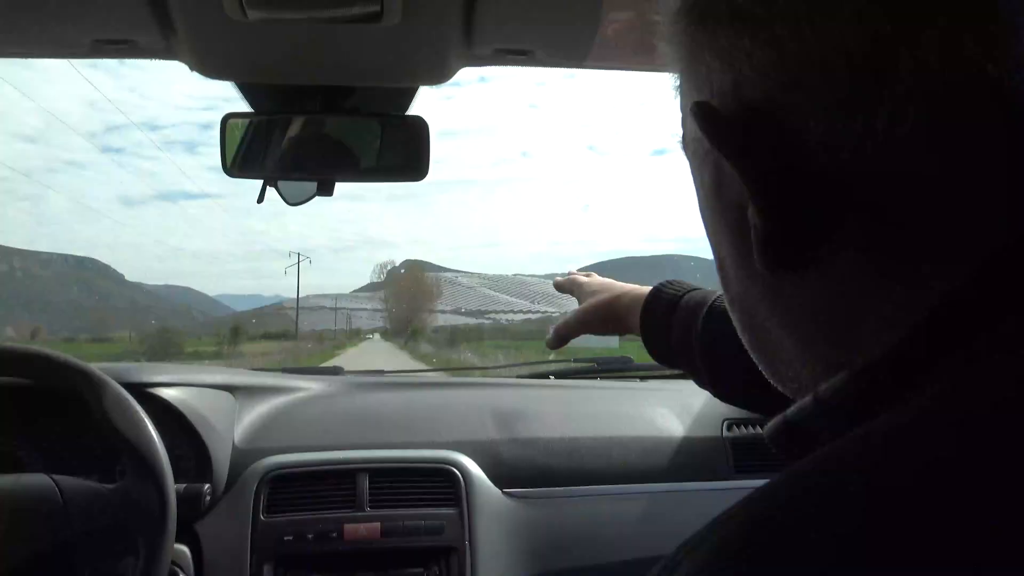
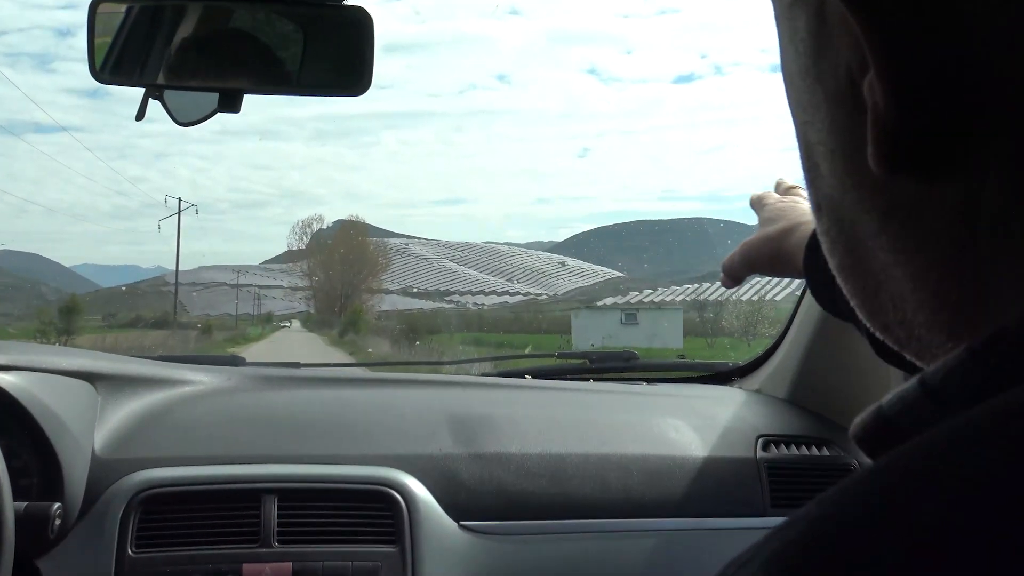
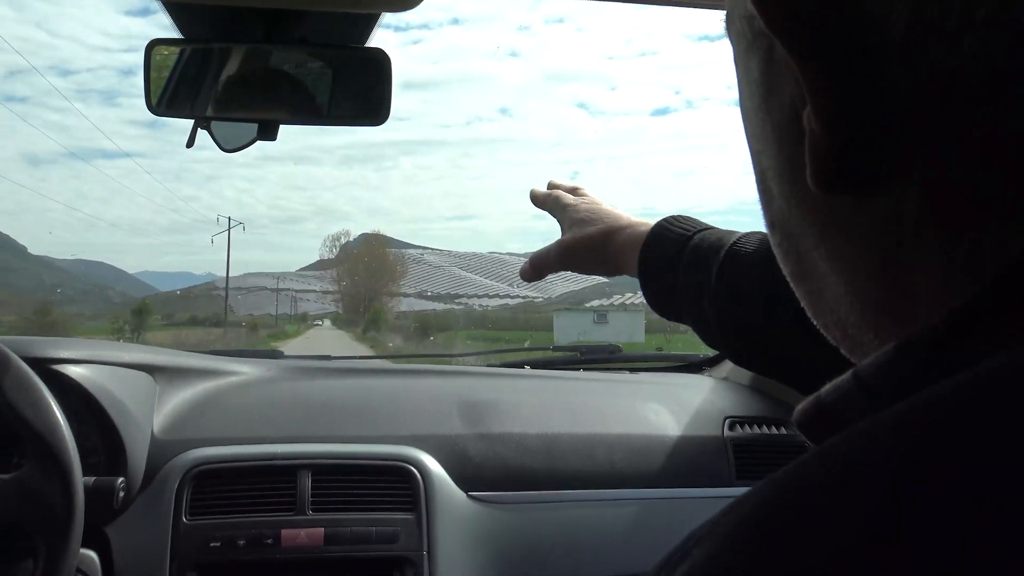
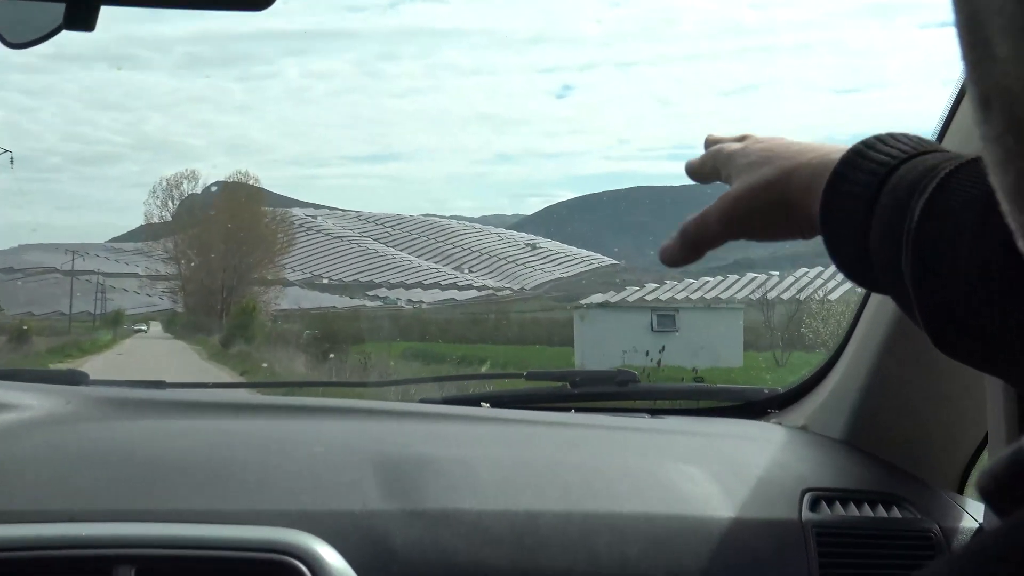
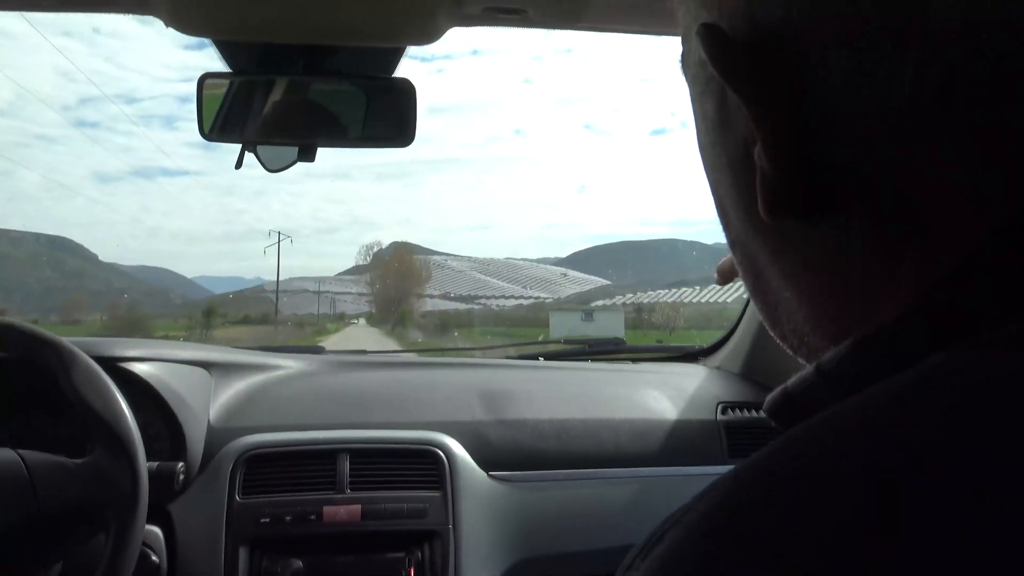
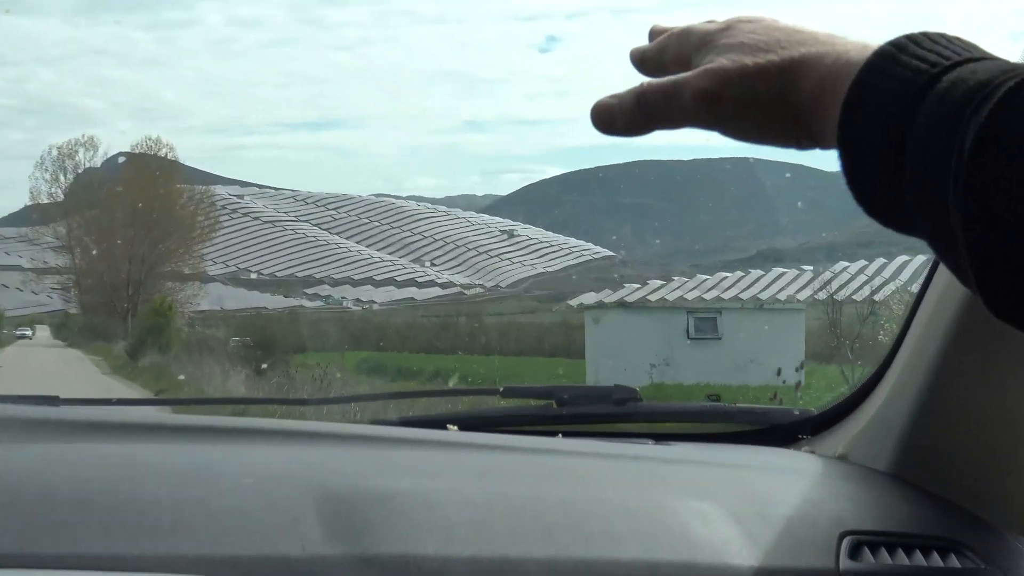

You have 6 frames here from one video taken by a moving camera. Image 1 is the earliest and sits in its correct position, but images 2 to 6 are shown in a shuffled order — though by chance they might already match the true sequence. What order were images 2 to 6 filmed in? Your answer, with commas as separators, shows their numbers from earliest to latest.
5, 3, 2, 4, 6
